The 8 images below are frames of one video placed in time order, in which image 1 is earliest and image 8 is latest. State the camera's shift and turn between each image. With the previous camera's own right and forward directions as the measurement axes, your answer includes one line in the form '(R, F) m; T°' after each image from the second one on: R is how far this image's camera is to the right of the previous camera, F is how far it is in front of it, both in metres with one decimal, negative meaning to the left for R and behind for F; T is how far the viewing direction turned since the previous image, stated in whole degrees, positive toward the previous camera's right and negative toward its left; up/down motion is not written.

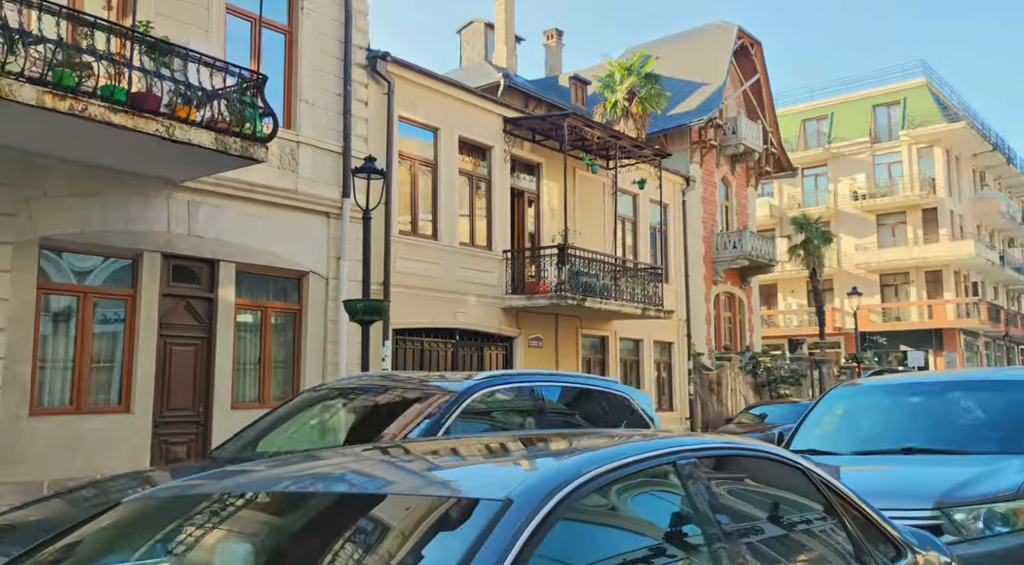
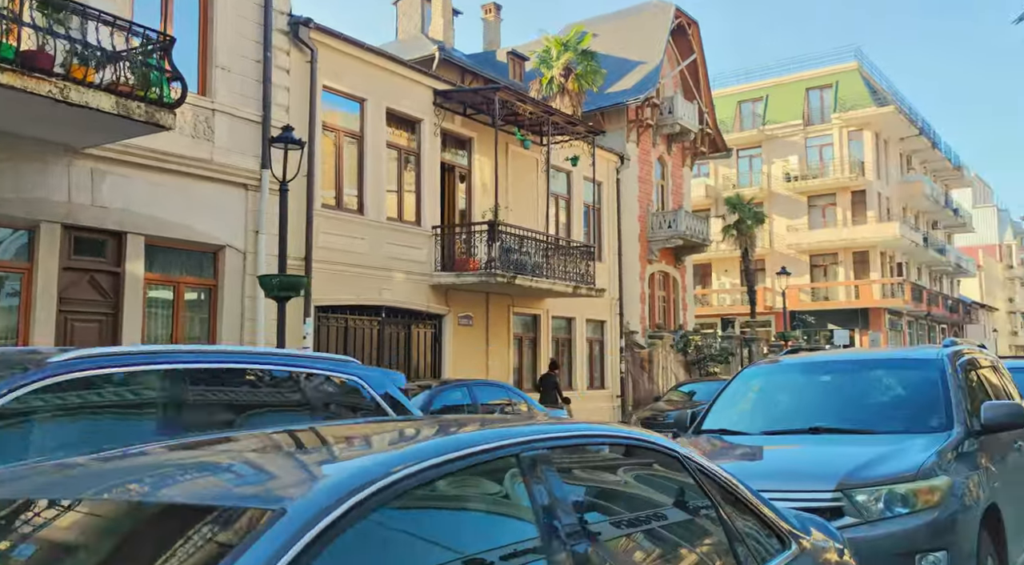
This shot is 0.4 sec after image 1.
(+0.2, +0.2) m; +4°
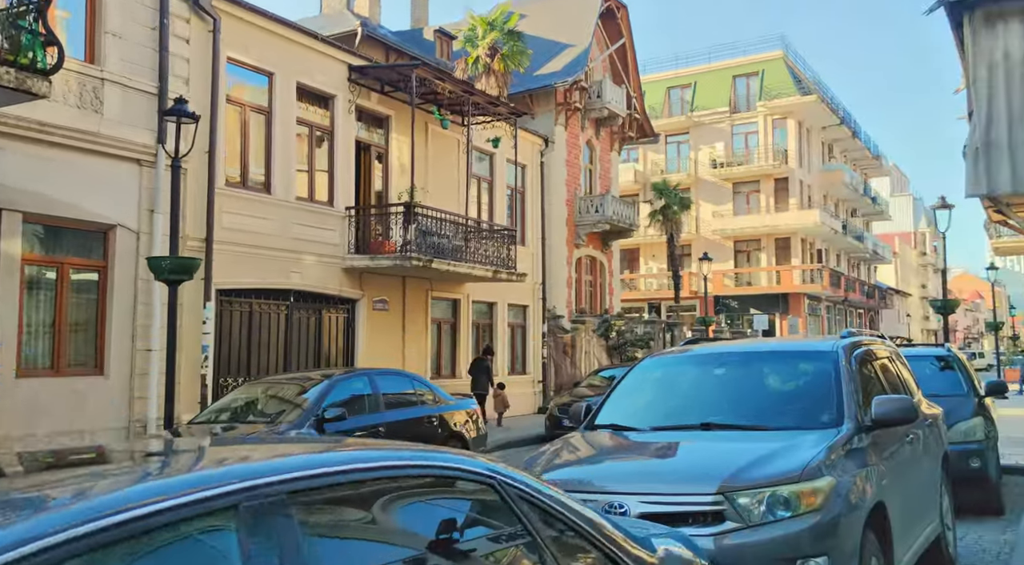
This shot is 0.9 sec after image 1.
(+0.3, +0.3) m; +4°
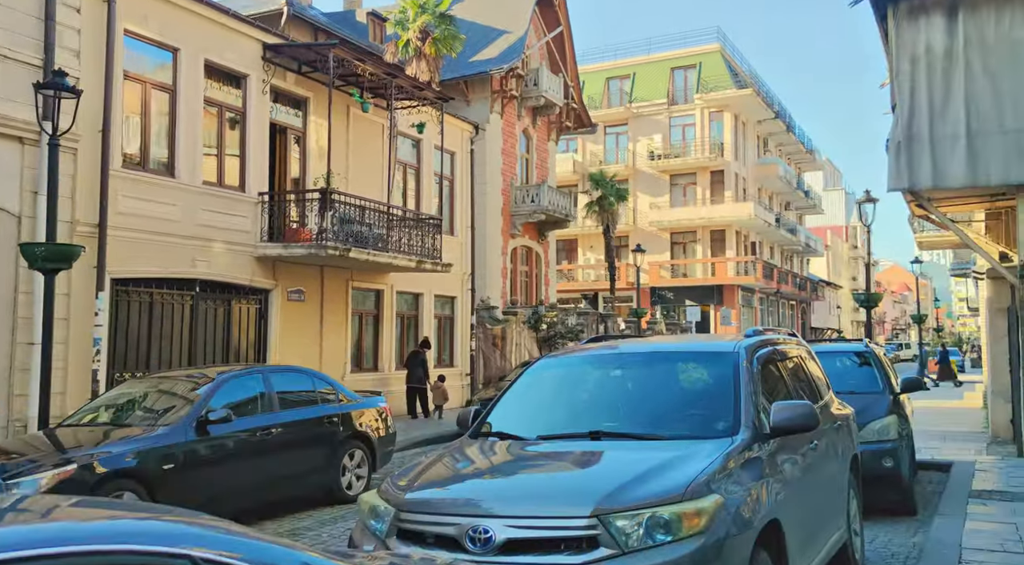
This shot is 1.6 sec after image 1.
(+0.4, +0.5) m; +4°
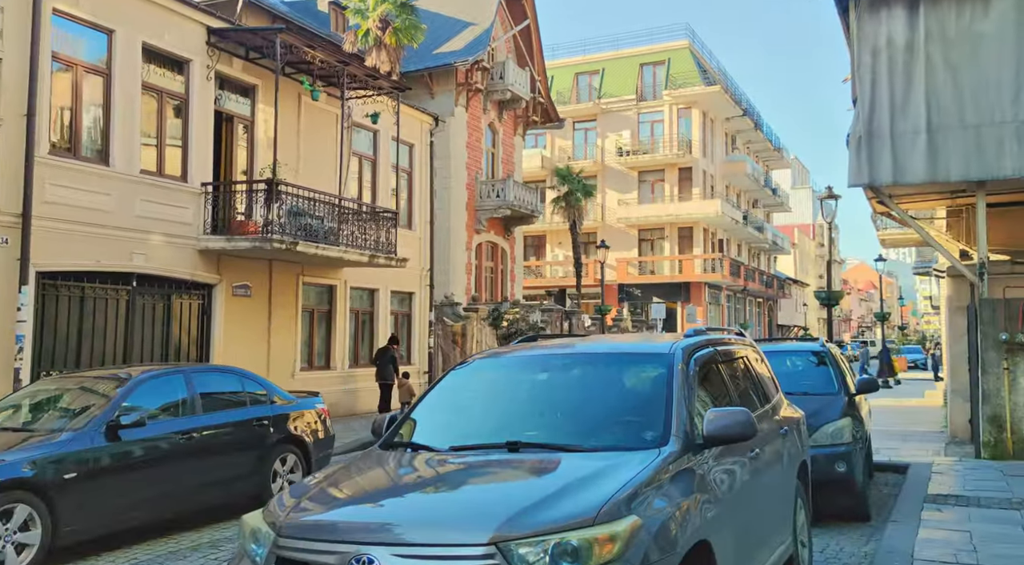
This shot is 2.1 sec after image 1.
(+0.3, +0.4) m; +2°
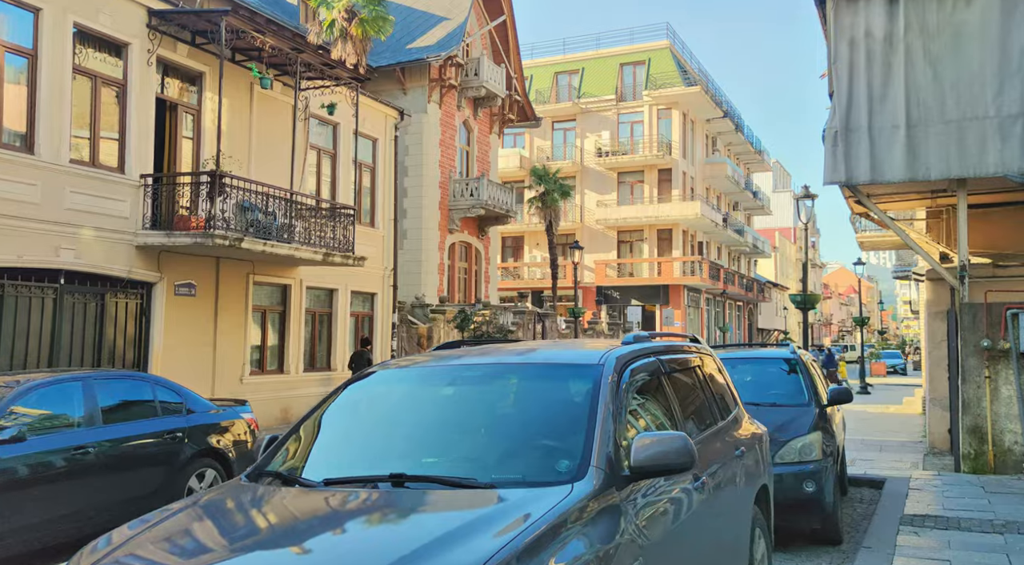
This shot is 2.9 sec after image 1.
(+0.4, +0.8) m; +1°
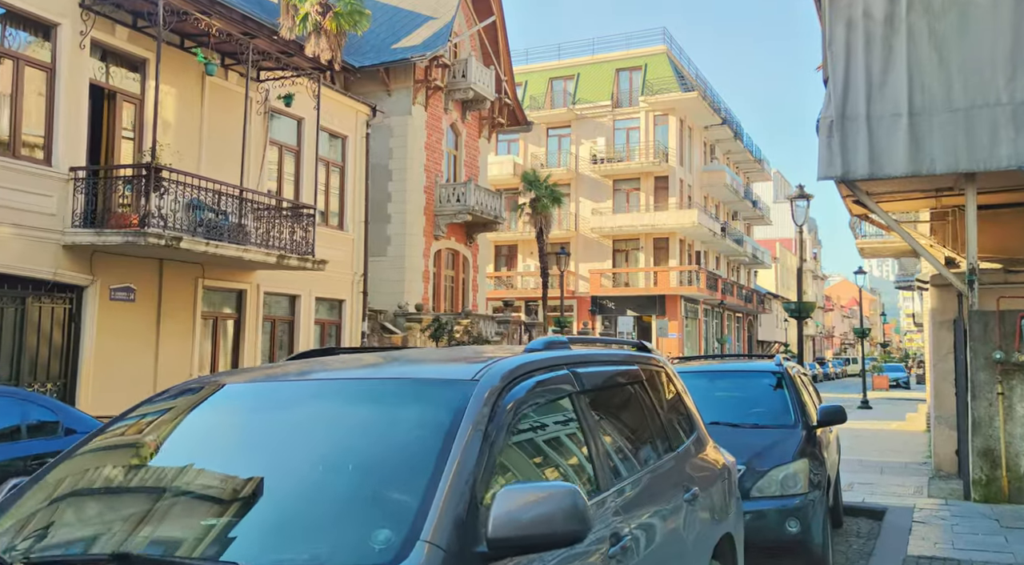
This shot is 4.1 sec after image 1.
(+0.5, +1.2) m; 0°
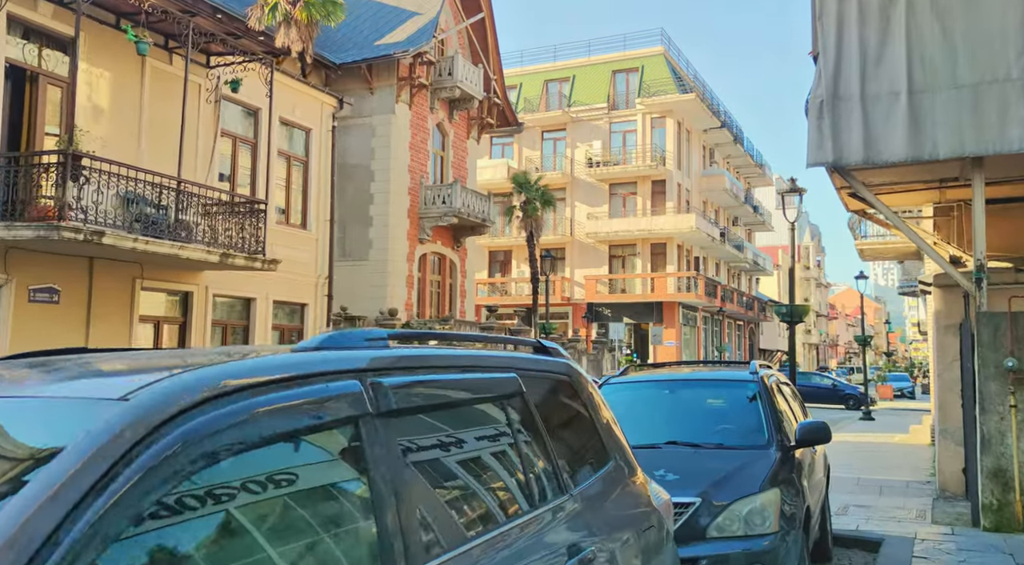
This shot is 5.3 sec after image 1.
(+0.6, +1.3) m; 0°
